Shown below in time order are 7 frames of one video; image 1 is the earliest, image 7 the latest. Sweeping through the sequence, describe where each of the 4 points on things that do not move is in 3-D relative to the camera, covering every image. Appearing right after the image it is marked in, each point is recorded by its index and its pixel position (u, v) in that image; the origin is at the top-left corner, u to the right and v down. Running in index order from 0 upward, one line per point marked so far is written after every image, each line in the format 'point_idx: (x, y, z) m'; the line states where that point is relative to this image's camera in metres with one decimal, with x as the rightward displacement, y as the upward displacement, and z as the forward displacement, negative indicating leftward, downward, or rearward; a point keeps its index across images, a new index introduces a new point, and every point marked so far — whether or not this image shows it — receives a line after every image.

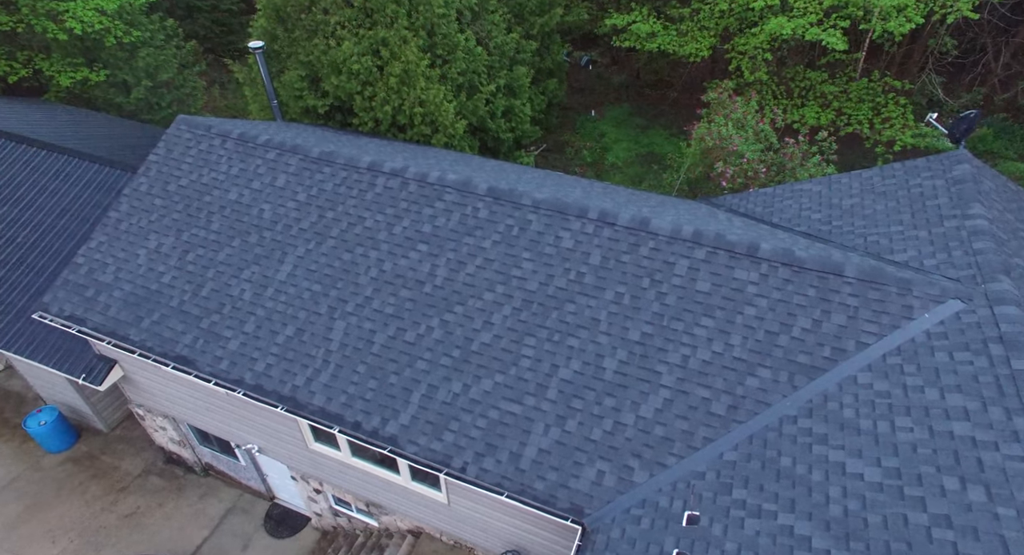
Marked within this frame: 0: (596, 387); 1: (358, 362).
0: (+0.9, -1.2, +7.4) m
1: (-1.9, -1.1, +8.2) m
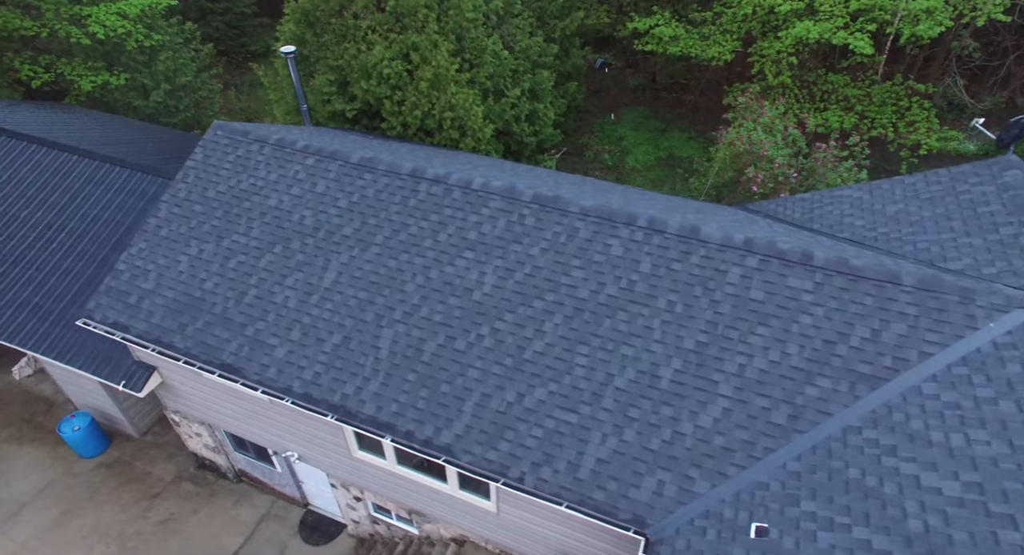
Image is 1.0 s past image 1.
0: (+1.6, -1.3, +7.4) m
1: (-1.3, -1.2, +8.2) m
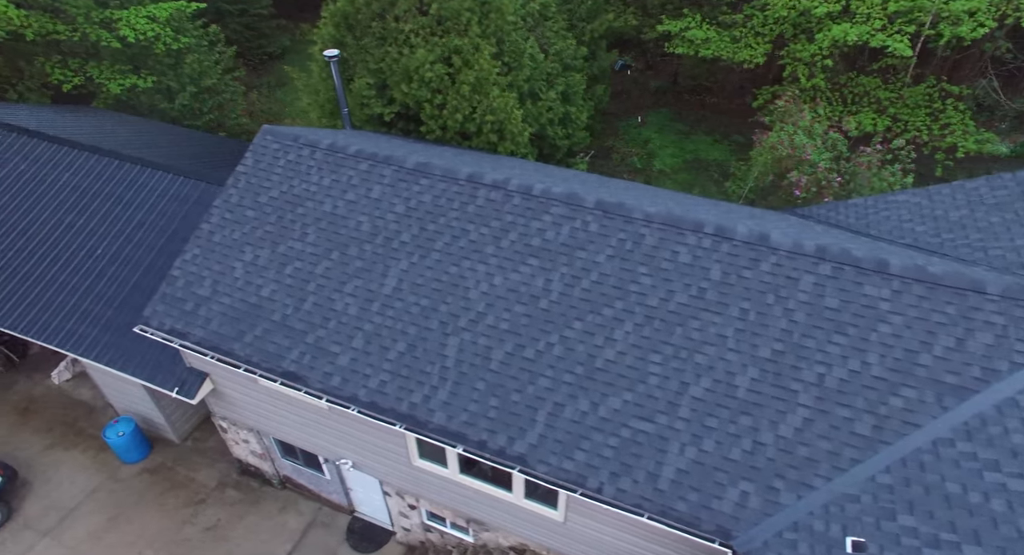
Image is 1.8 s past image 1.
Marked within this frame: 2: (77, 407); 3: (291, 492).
0: (+2.4, -1.4, +7.3) m
1: (-0.4, -1.3, +8.1) m
2: (-9.2, -2.7, +13.9) m
3: (-4.1, -4.0, +12.3) m
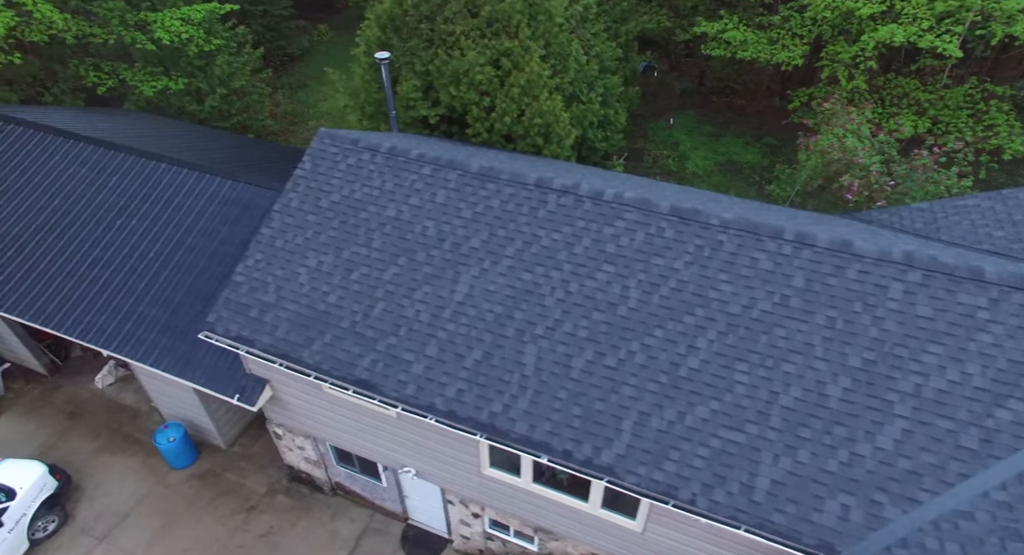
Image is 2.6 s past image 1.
0: (+3.4, -1.5, +7.2) m
1: (+0.6, -1.3, +8.0) m
2: (-8.2, -2.8, +13.8) m
3: (-3.1, -4.1, +12.2) m
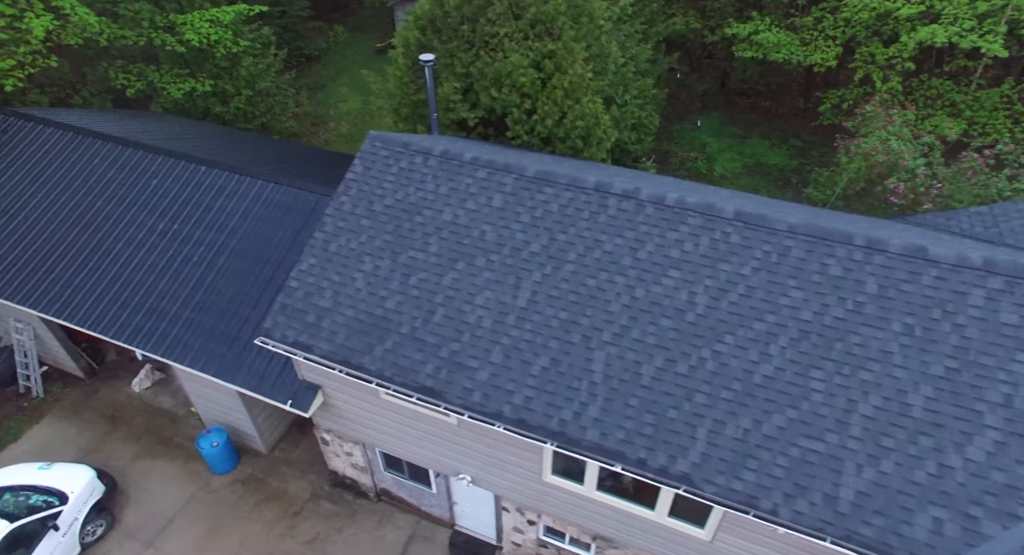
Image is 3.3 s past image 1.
0: (+4.2, -1.6, +7.1) m
1: (+1.4, -1.4, +7.9) m
2: (-7.4, -2.9, +13.8) m
3: (-2.3, -4.2, +12.1) m
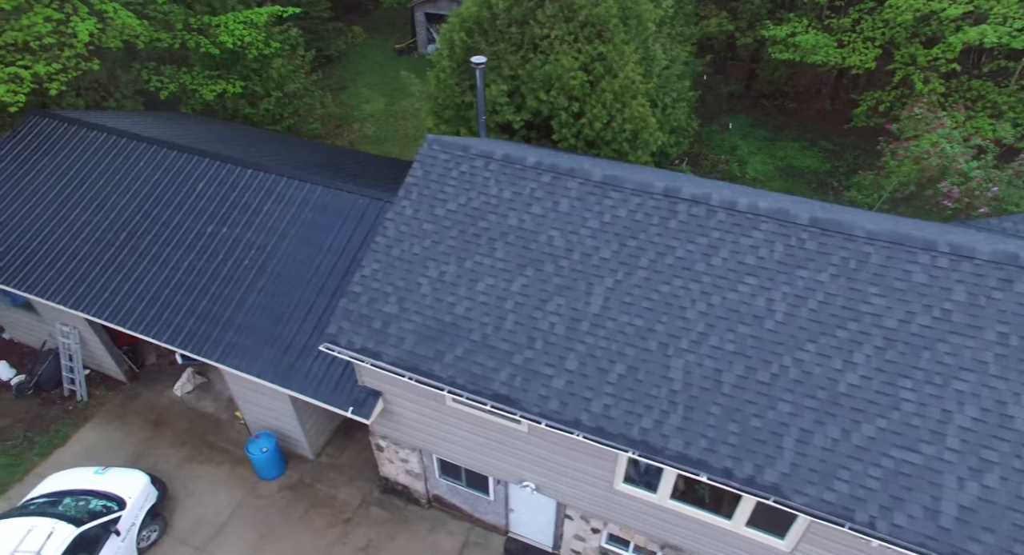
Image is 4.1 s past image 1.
0: (+5.2, -1.7, +6.9) m
1: (+2.3, -1.5, +7.8) m
2: (-6.4, -3.0, +13.7) m
3: (-1.3, -4.3, +12.0) m
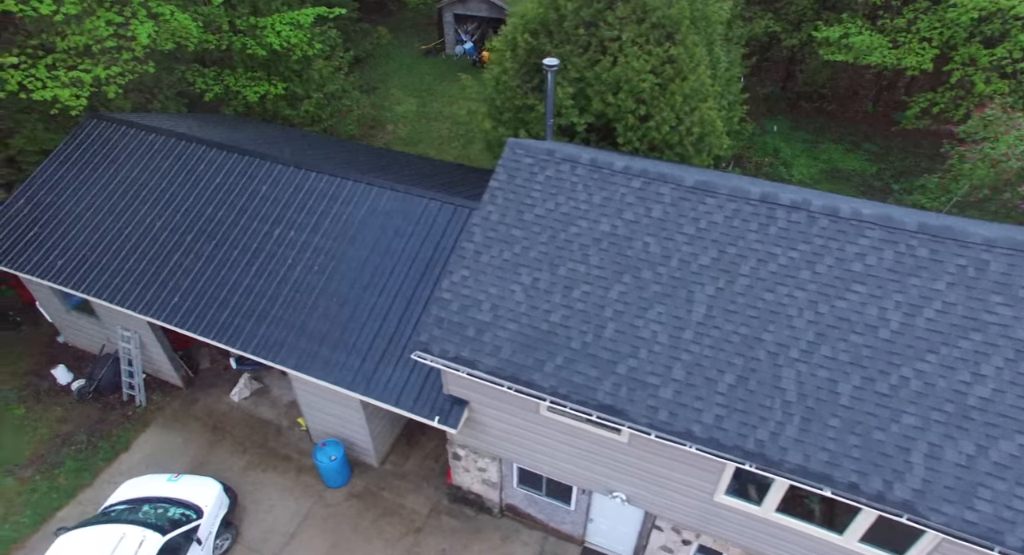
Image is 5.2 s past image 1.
0: (+6.5, -1.8, +6.7) m
1: (+3.7, -1.6, +7.6) m
2: (-5.1, -3.1, +13.5) m
3: (0.0, -4.4, +11.8) m
